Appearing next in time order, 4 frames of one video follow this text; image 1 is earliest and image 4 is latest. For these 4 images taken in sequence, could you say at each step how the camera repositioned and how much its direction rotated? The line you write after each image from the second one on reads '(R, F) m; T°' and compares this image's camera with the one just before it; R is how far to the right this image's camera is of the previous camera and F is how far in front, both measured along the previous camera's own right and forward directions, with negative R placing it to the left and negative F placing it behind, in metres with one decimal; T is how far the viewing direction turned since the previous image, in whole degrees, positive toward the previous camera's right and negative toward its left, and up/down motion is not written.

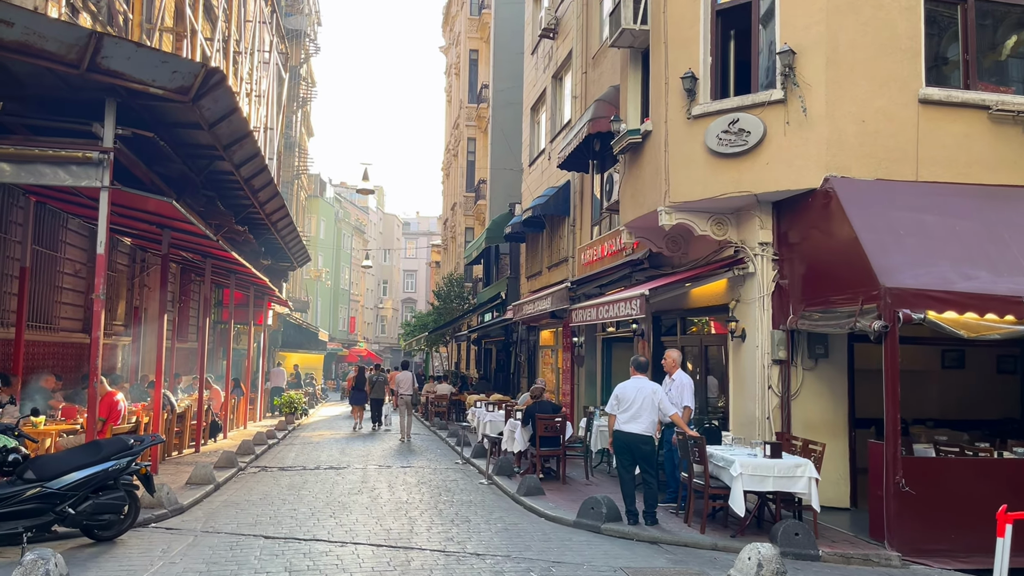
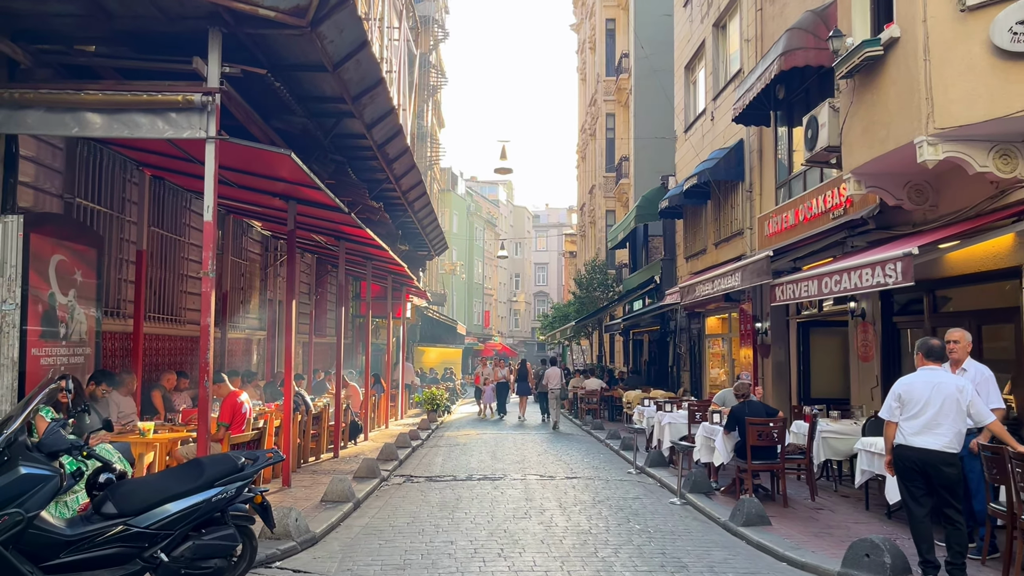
(-0.8, +2.4) m; -9°
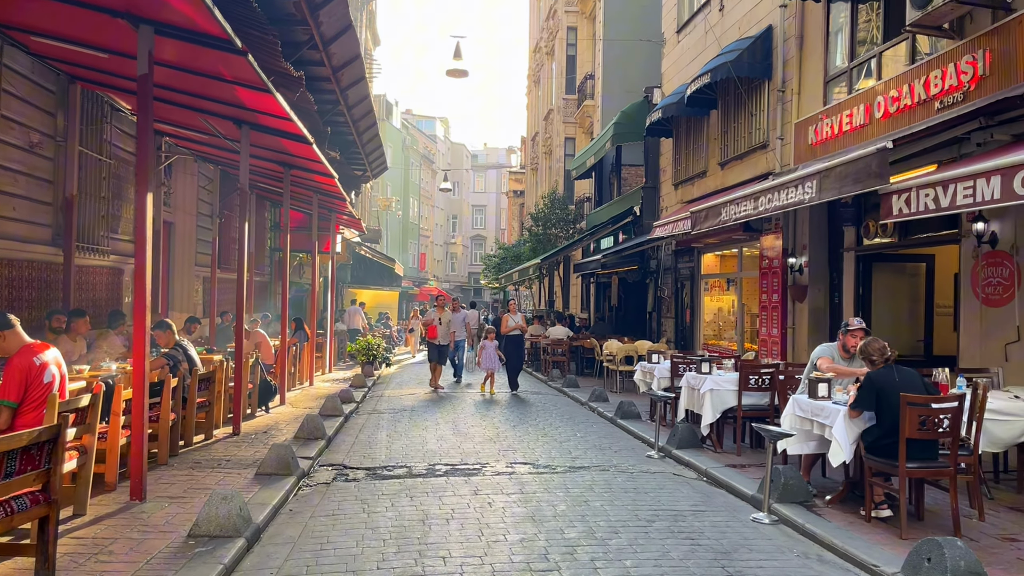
(-0.6, +3.9) m; +5°
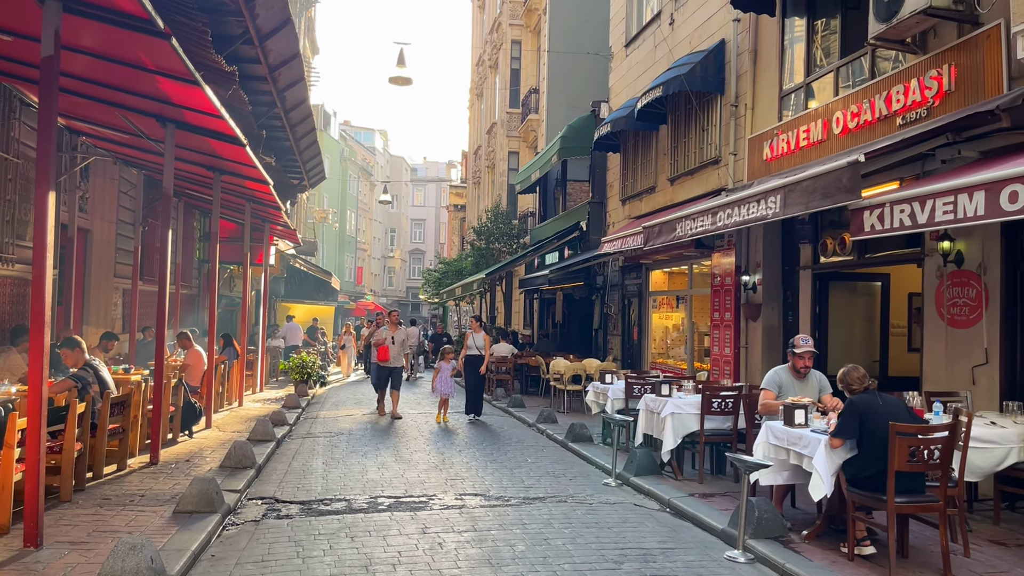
(-0.1, +0.6) m; +5°
